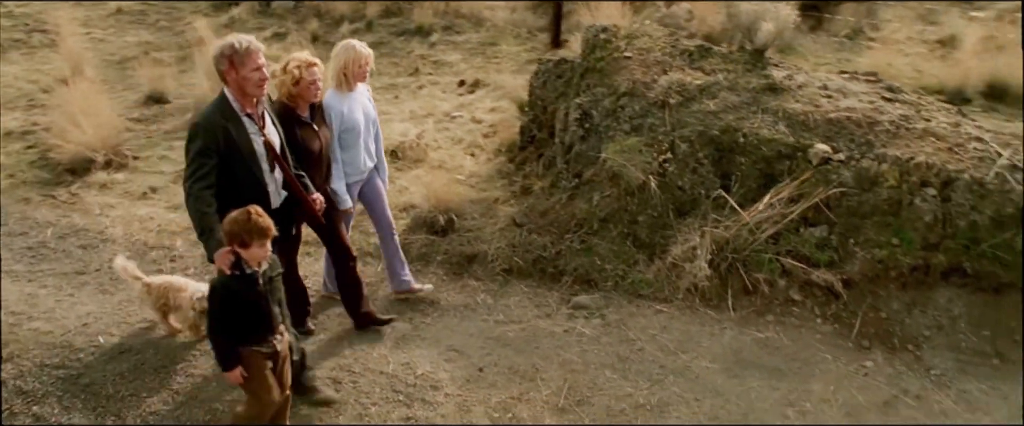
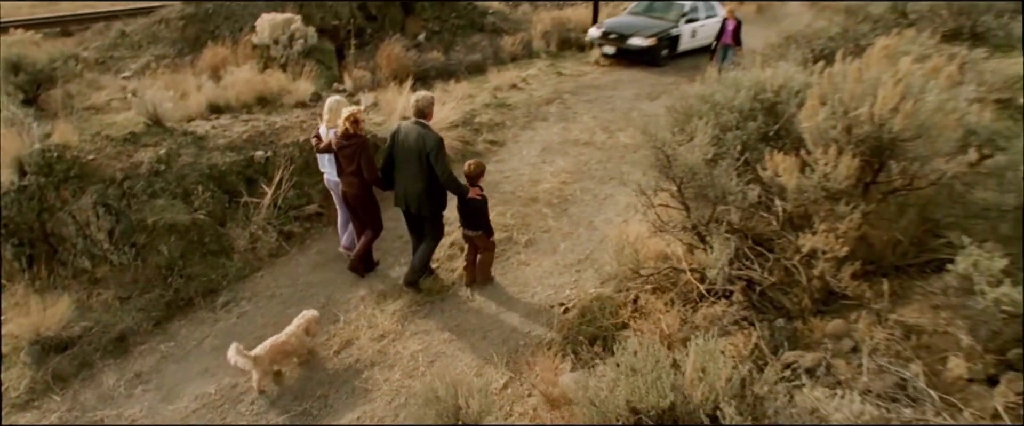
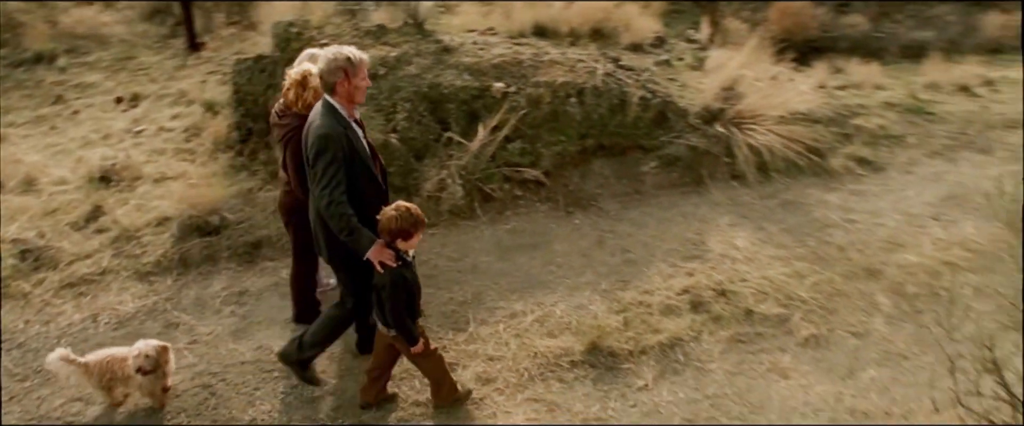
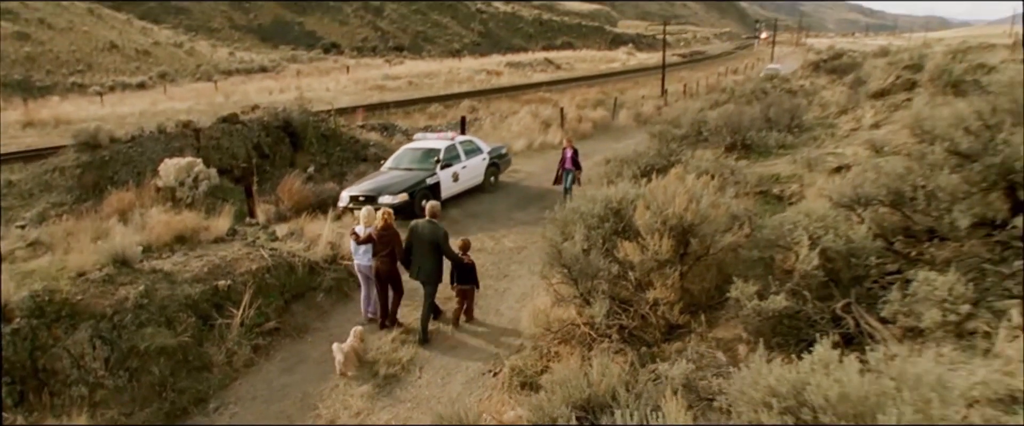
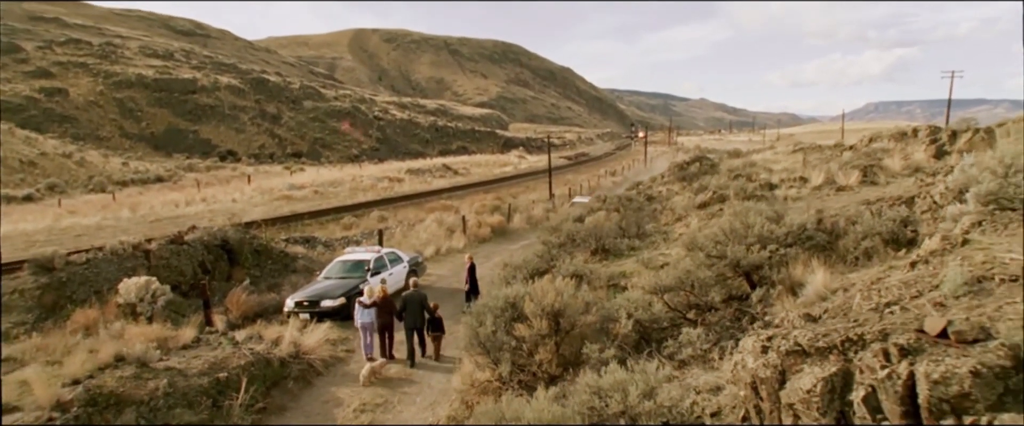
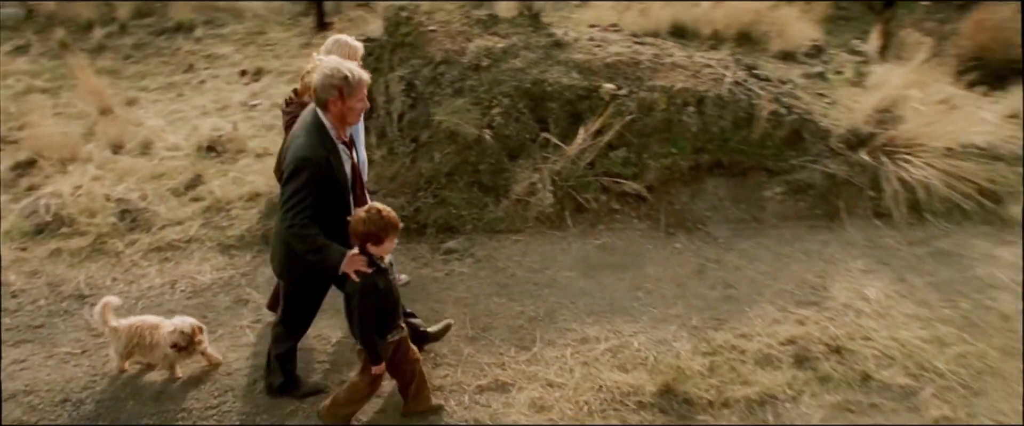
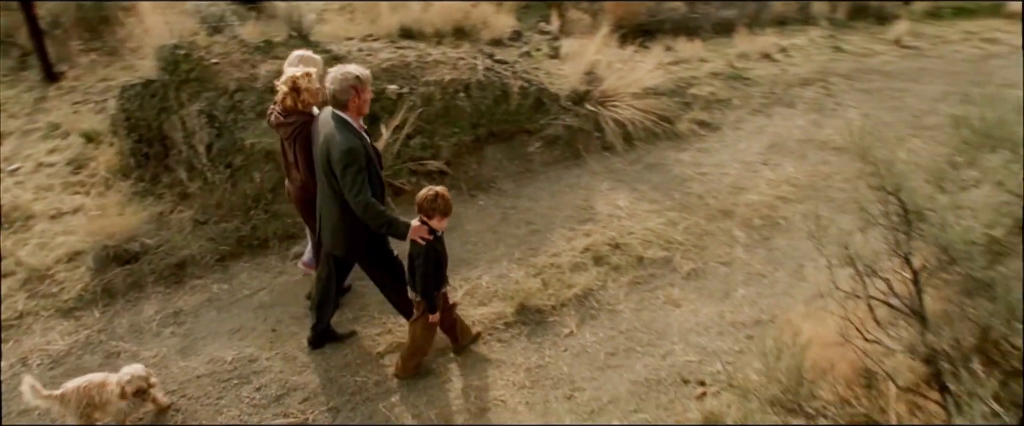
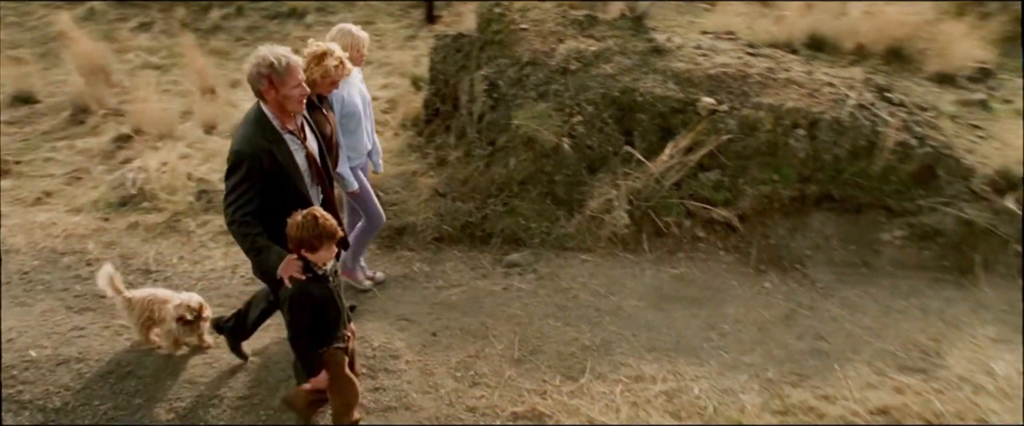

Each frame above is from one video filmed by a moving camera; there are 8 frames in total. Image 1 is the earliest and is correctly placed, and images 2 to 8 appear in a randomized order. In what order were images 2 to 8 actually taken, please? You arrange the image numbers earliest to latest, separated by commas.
8, 6, 3, 7, 2, 4, 5
